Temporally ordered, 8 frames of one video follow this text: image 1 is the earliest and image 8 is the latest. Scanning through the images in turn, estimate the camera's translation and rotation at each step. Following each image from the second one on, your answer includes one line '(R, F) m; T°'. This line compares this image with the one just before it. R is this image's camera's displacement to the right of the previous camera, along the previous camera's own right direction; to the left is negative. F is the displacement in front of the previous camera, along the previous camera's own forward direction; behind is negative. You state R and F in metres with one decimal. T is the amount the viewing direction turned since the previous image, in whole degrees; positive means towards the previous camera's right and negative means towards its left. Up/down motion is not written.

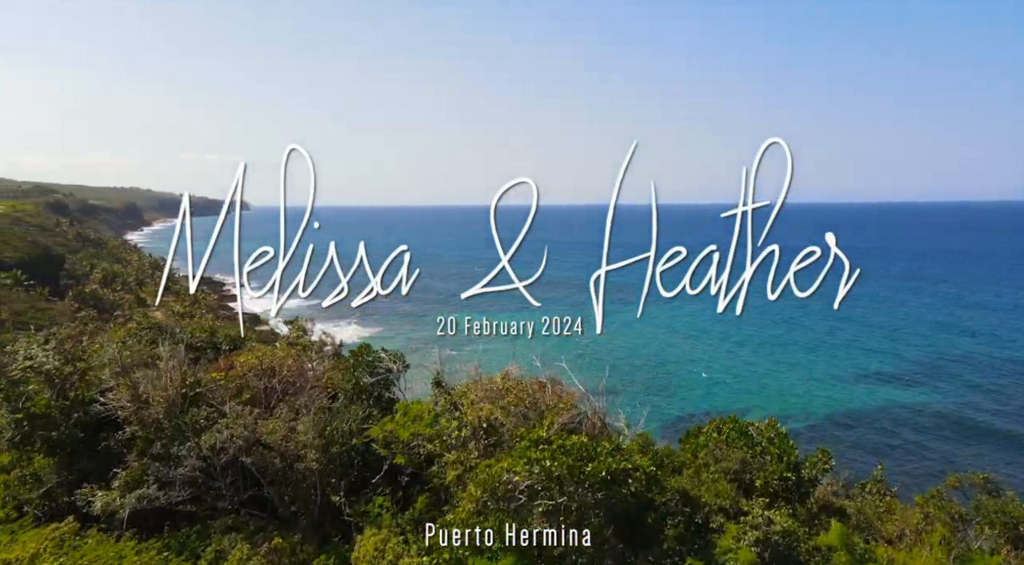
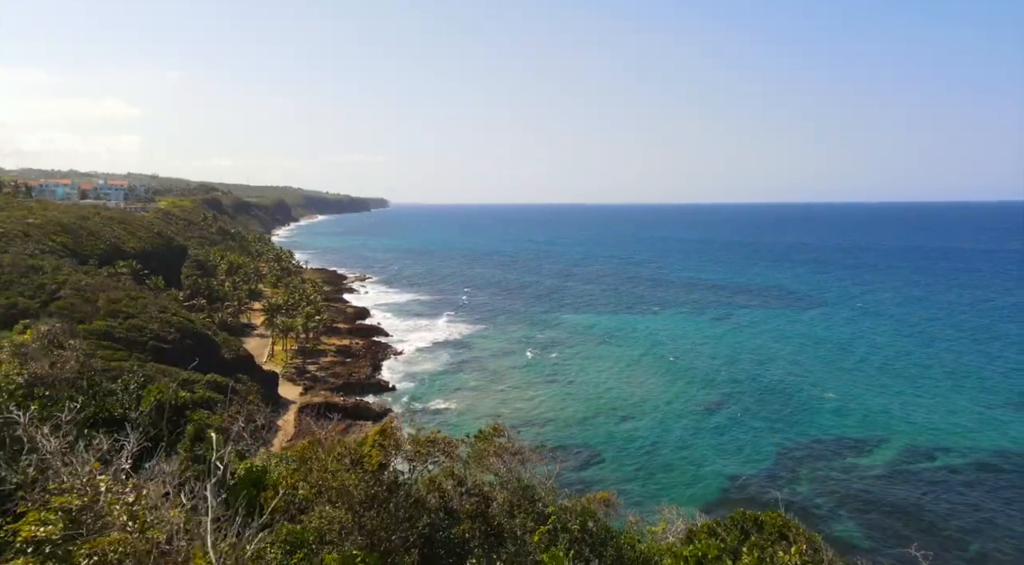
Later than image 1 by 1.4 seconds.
(+4.0, +6.4) m; -11°
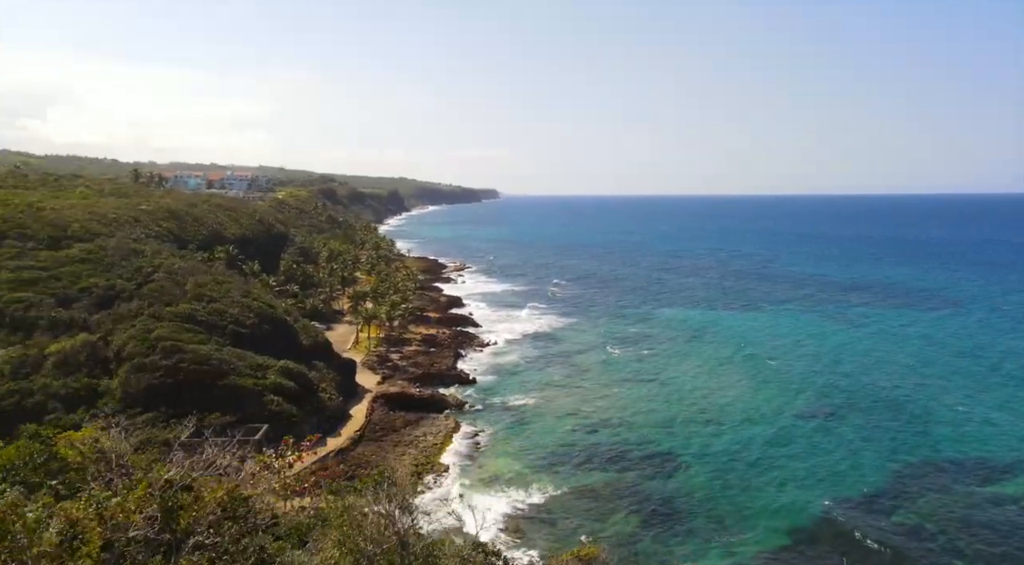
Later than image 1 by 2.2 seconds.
(+2.6, +3.3) m; -9°
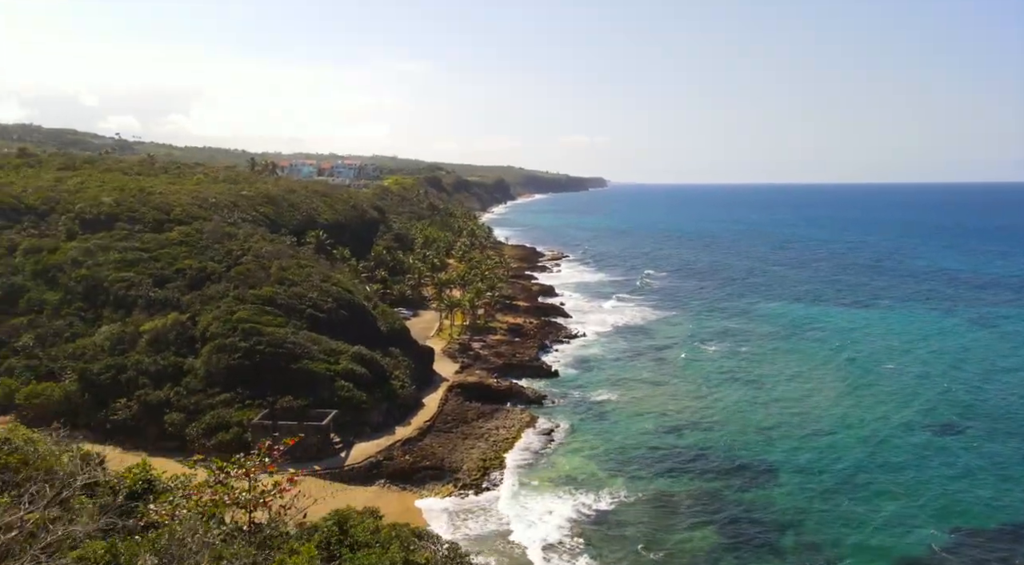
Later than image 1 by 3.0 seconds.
(+2.0, +2.8) m; -8°
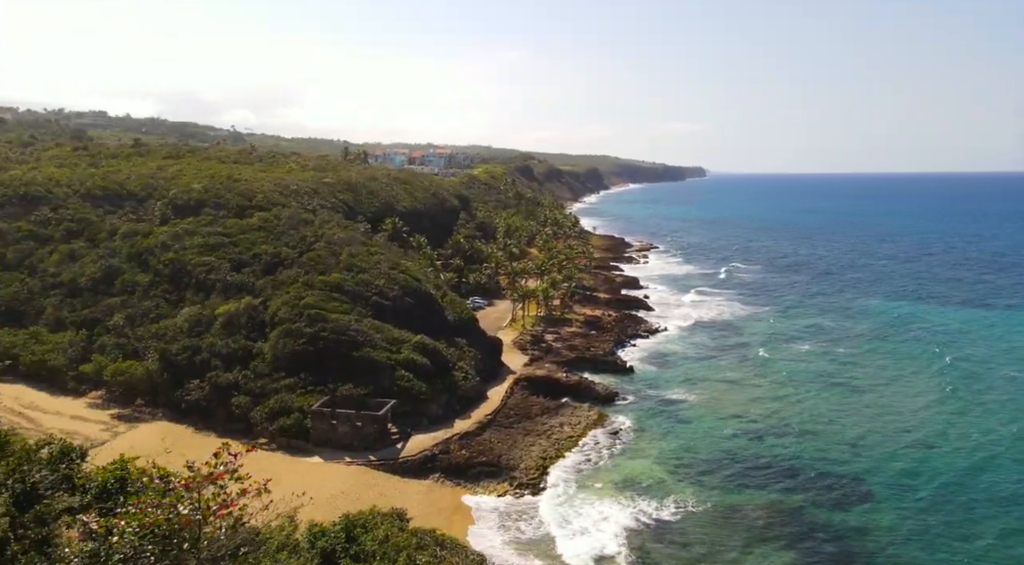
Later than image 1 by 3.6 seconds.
(+1.8, +2.3) m; -7°
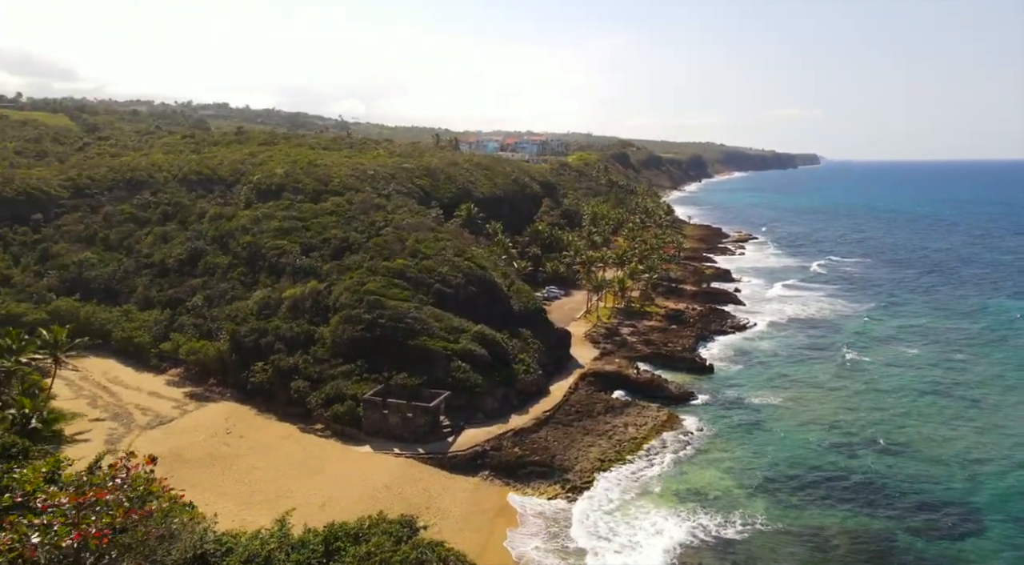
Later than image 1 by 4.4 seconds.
(+2.3, +2.2) m; -8°
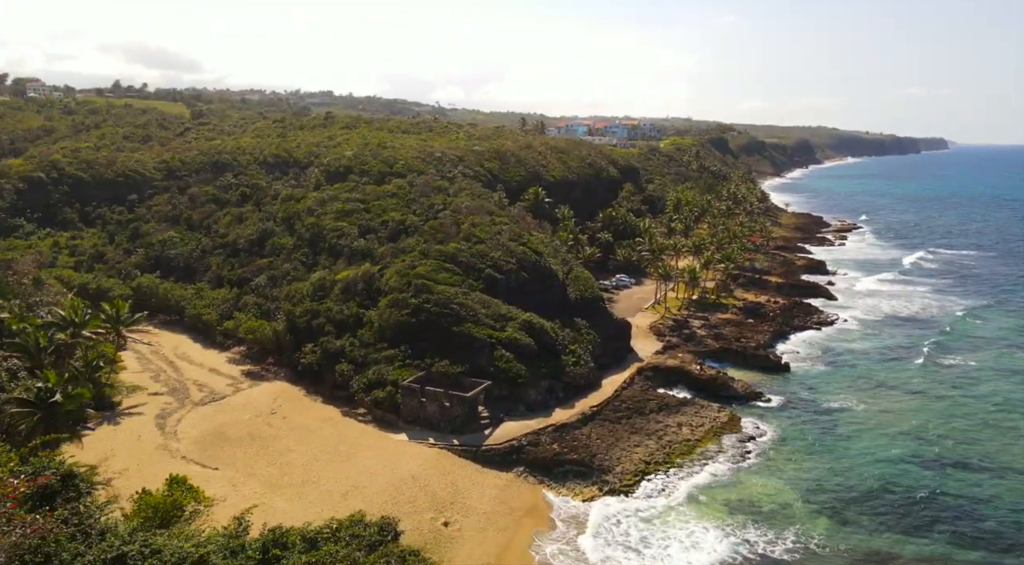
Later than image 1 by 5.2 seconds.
(+2.9, +2.1) m; -8°
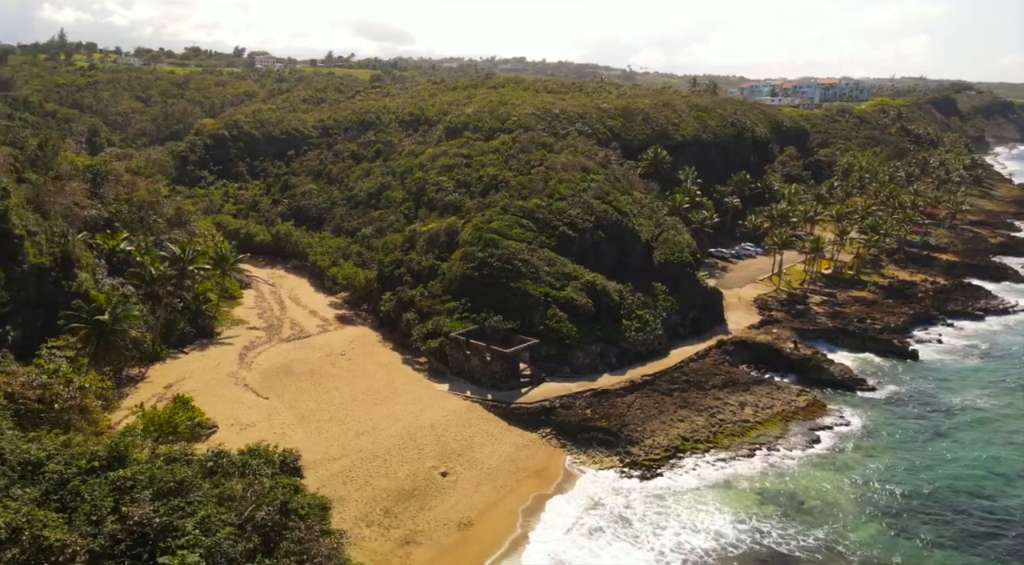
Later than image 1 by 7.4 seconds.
(+8.0, +2.6) m; -16°
